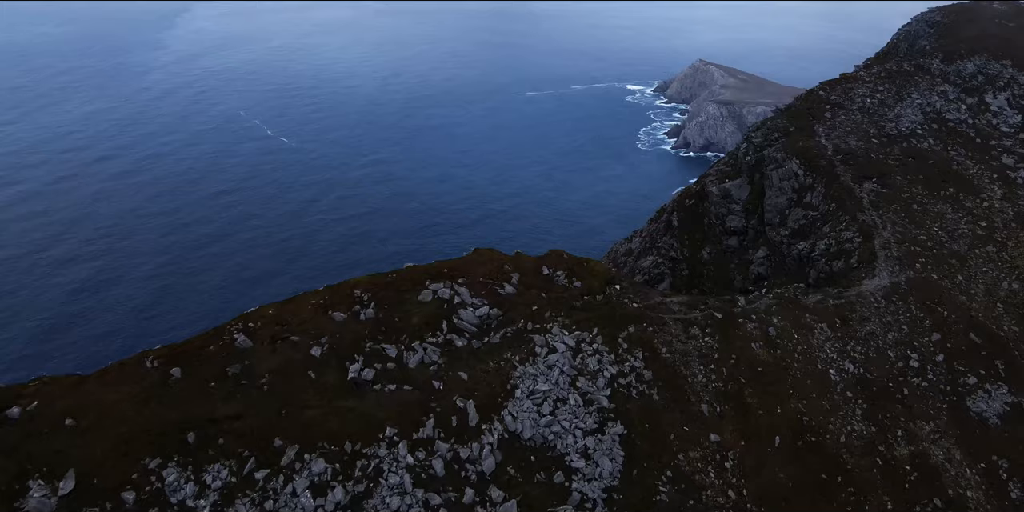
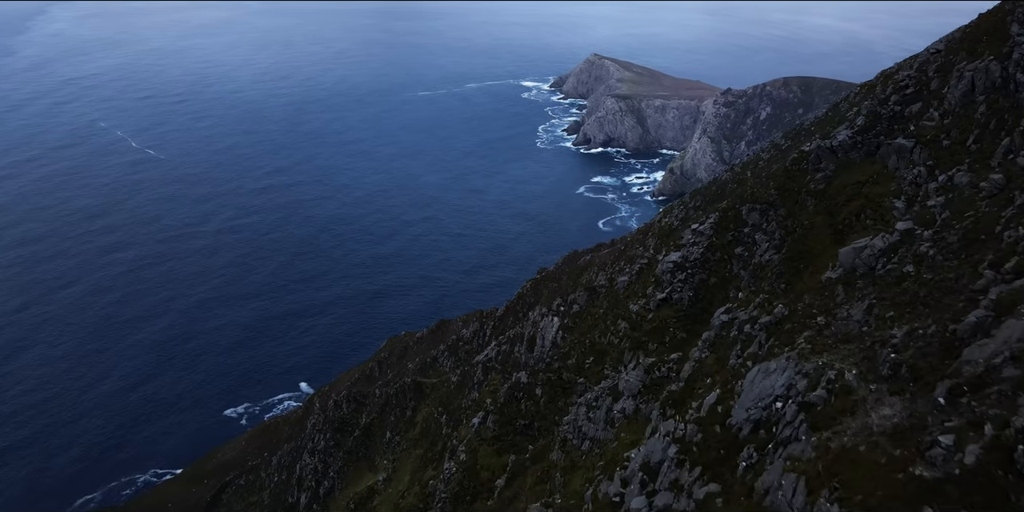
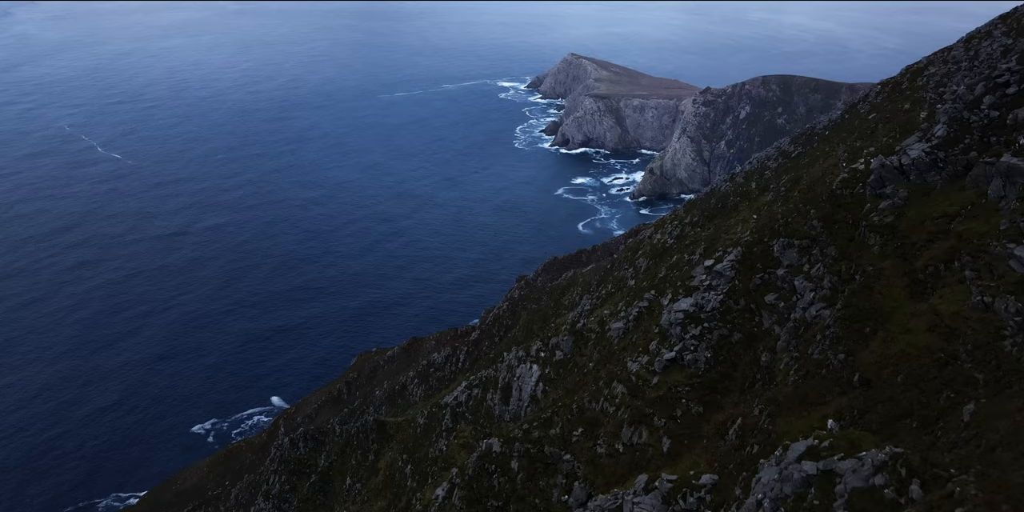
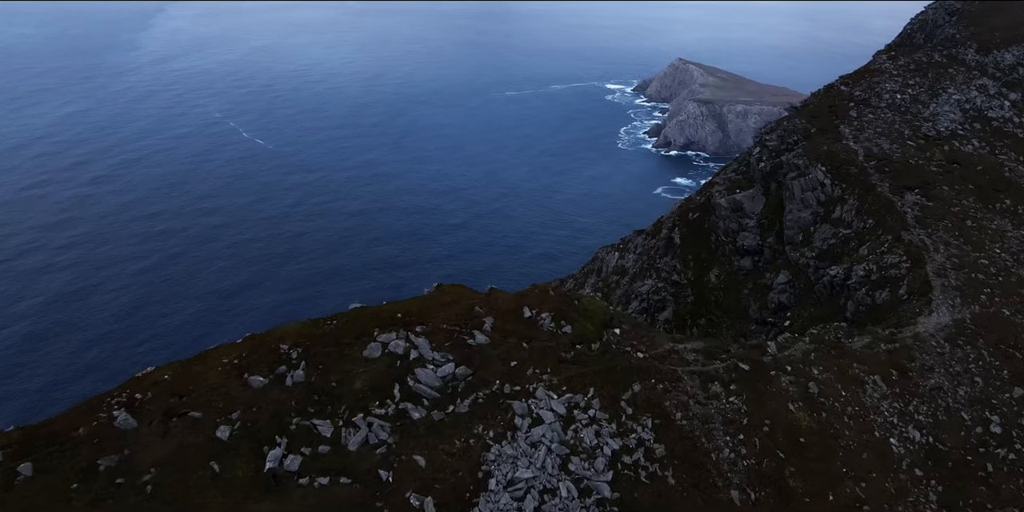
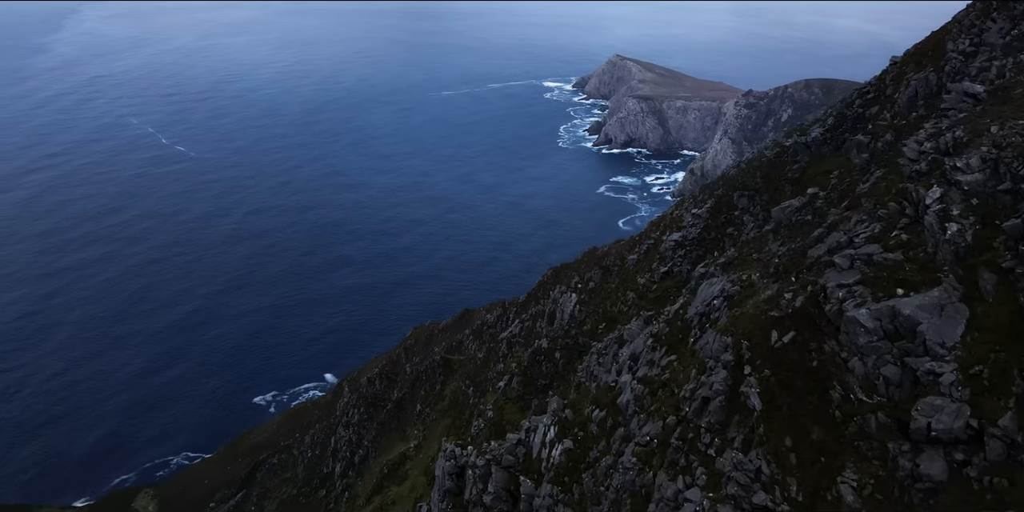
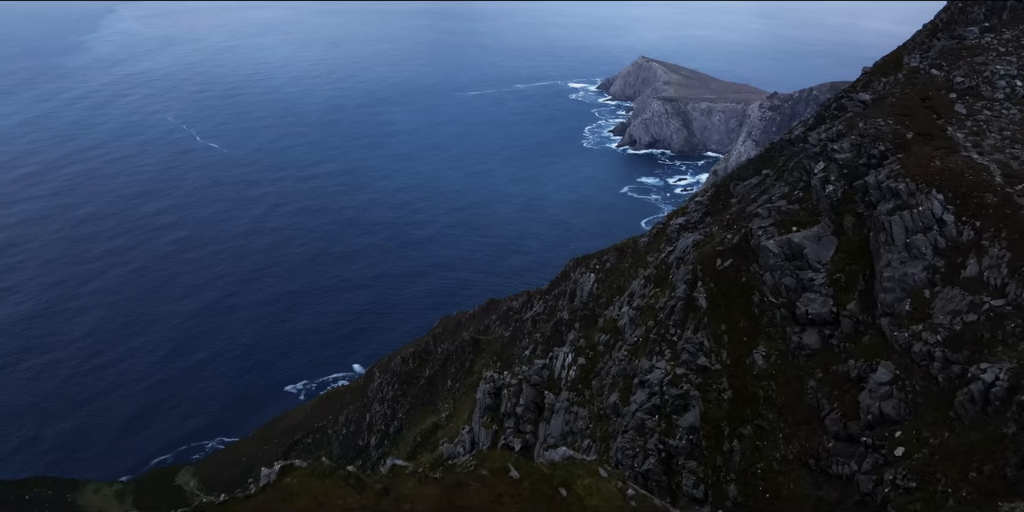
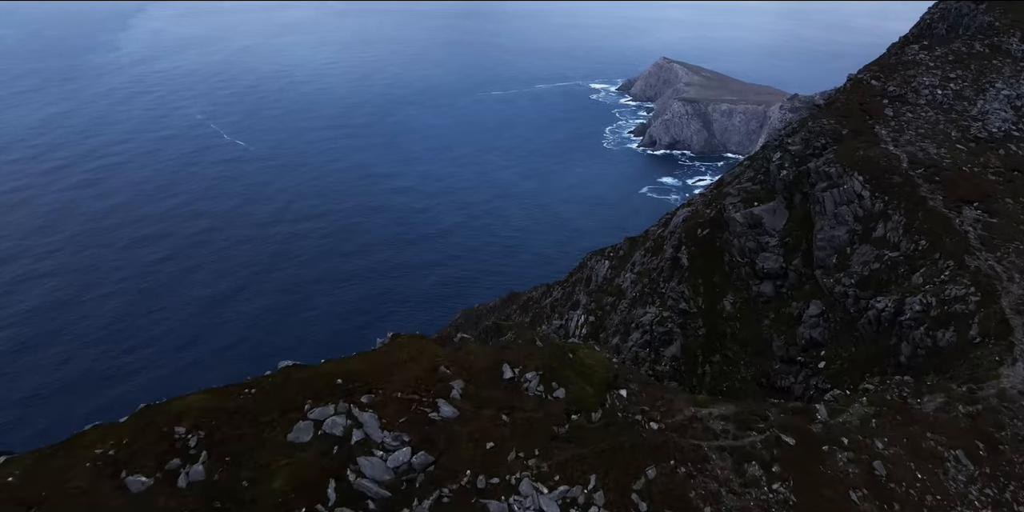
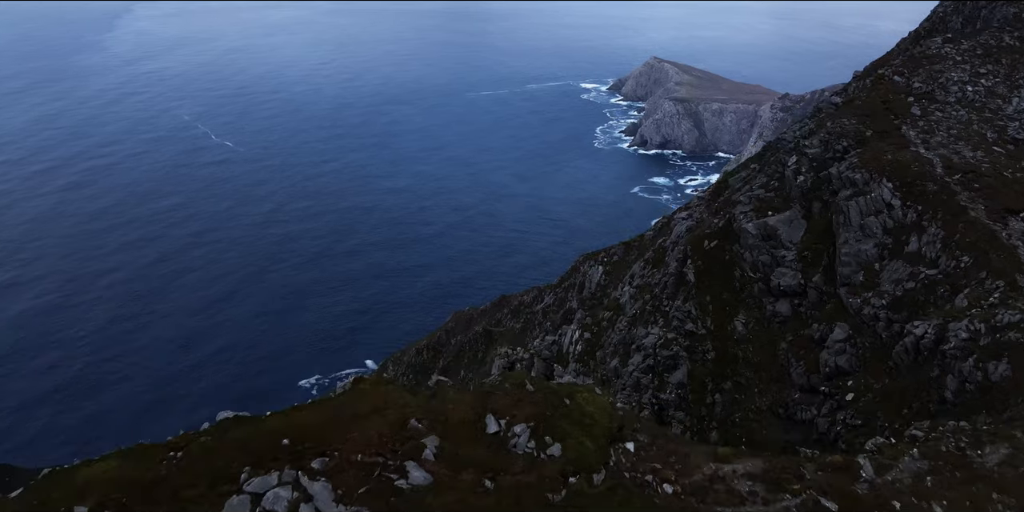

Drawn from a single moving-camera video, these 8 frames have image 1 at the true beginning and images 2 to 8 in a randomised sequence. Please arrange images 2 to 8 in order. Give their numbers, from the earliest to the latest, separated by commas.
4, 7, 8, 6, 5, 2, 3
